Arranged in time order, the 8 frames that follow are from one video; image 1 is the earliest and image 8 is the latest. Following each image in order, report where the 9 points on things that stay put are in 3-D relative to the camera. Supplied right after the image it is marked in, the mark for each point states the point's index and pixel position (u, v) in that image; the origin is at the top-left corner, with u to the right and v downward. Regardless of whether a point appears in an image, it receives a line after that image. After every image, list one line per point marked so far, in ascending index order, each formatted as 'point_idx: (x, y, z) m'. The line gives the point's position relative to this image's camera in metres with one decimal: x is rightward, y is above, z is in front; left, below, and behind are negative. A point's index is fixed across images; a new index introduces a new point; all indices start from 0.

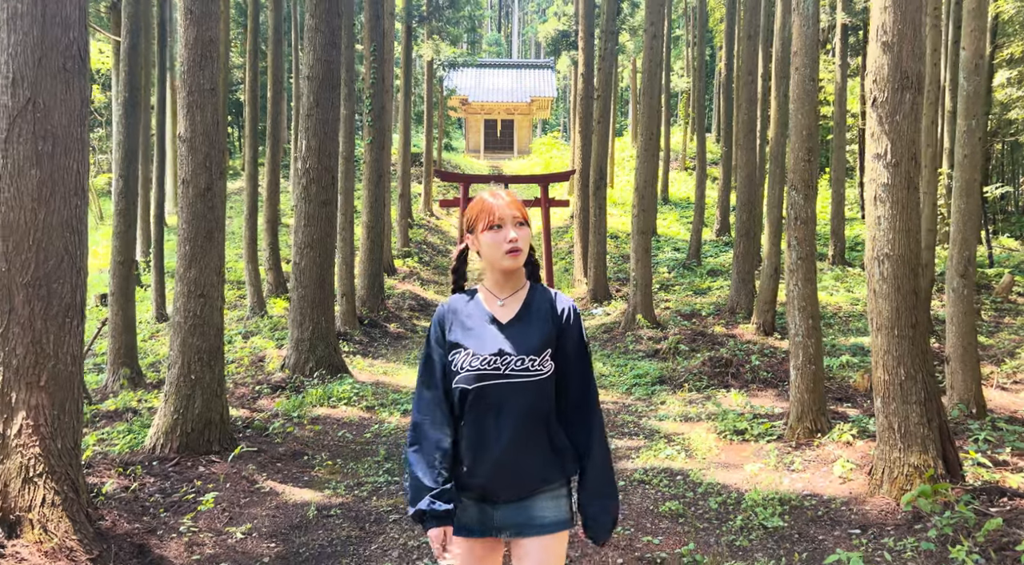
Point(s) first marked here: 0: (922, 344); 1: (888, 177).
0: (+2.8, -0.4, +6.7) m
1: (+2.6, +0.7, +6.6) m
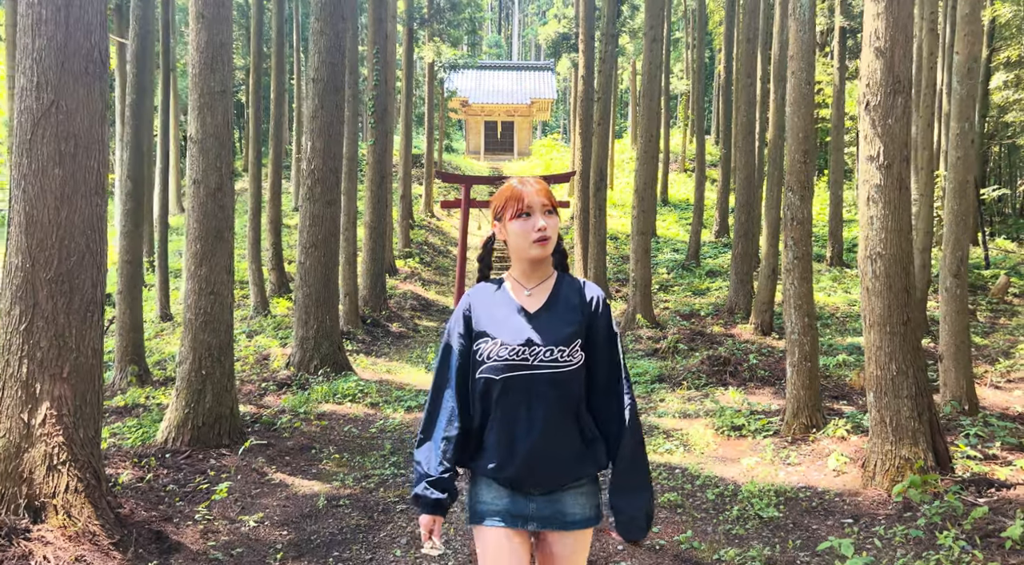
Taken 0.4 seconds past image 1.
0: (+2.9, -0.4, +6.9) m
1: (+2.6, +0.7, +6.8) m
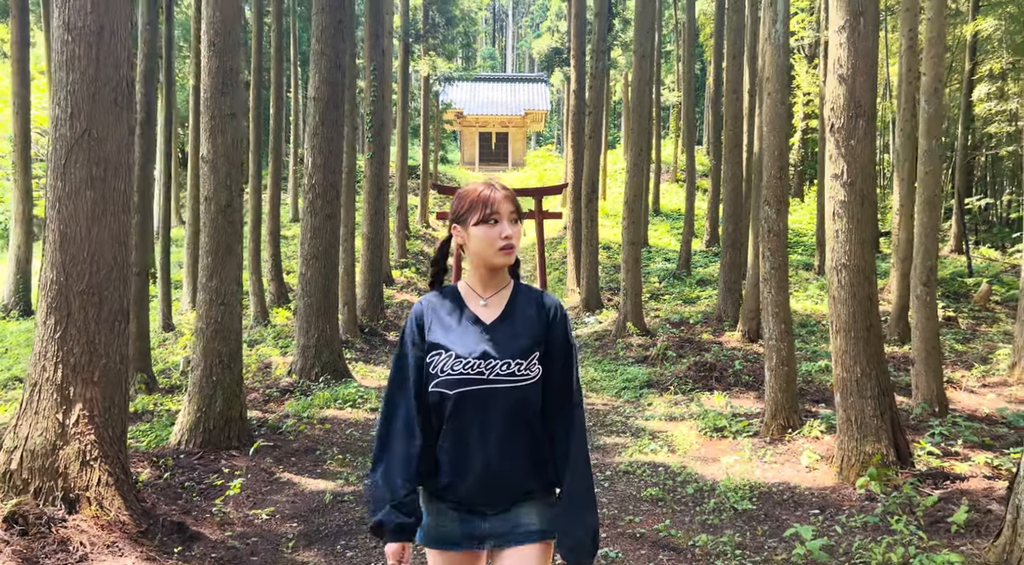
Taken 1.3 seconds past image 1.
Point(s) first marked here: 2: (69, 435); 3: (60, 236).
0: (+2.8, -0.5, +7.4) m
1: (+2.5, +0.7, +7.4) m
2: (-2.6, -0.9, +5.7) m
3: (-2.7, +0.3, +5.8) m
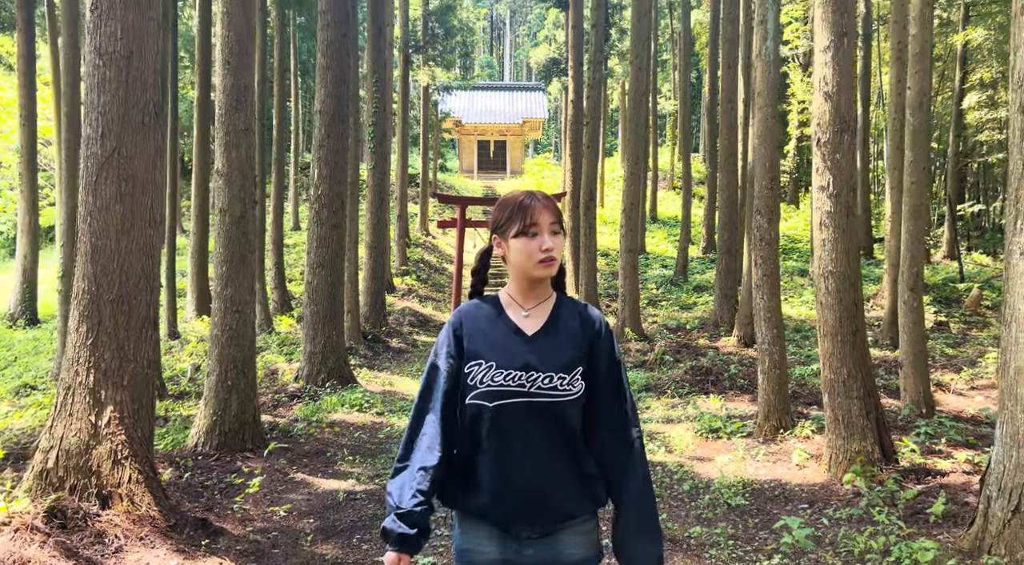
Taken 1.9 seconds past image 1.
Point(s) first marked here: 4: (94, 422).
0: (+2.8, -0.5, +7.8) m
1: (+2.6, +0.6, +7.8) m
2: (-2.6, -1.0, +6.1) m
3: (-2.7, +0.2, +6.1) m
4: (-2.6, -0.9, +6.1) m
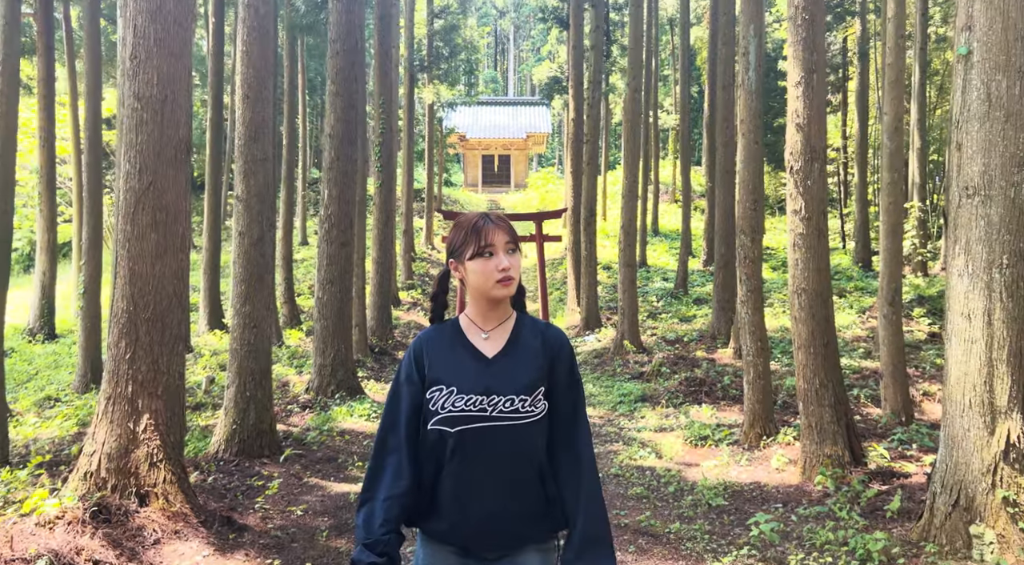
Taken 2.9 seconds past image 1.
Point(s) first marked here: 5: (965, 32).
0: (+2.8, -0.7, +8.5) m
1: (+2.5, +0.5, +8.4) m
2: (-2.6, -1.1, +6.7) m
3: (-2.7, +0.1, +6.8) m
4: (-2.7, -1.0, +6.7) m
5: (+2.8, +1.6, +6.0) m
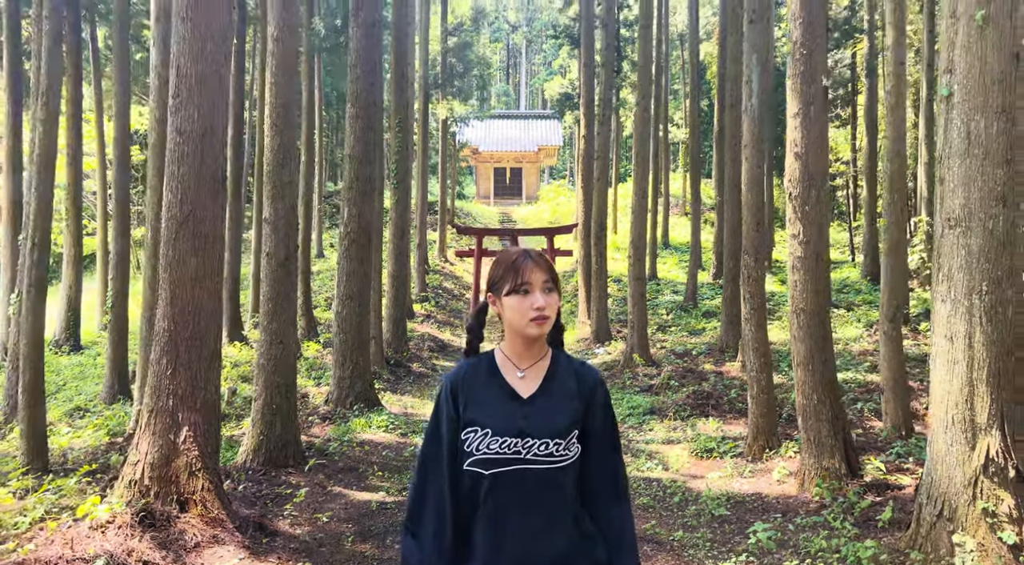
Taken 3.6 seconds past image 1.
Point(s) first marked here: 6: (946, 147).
0: (+2.9, -0.9, +8.9) m
1: (+2.7, +0.3, +8.9) m
2: (-2.5, -1.3, +7.3) m
3: (-2.6, -0.1, +7.3) m
4: (-2.6, -1.2, +7.3) m
5: (+2.9, +1.4, +6.5) m
6: (+2.9, +0.9, +6.5) m
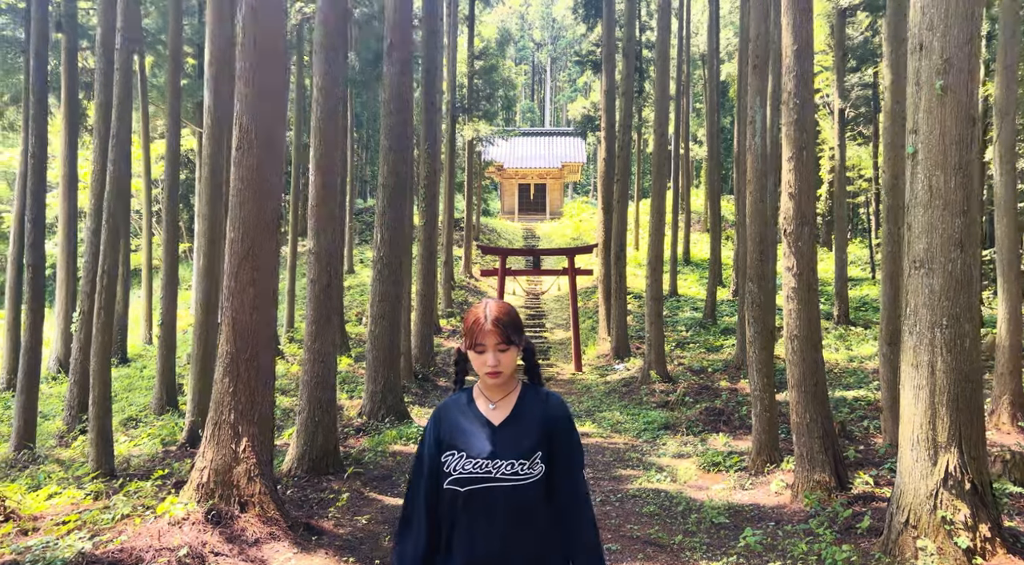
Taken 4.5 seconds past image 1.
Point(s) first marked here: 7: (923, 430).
0: (+3.1, -1.2, +9.8) m
1: (+2.9, 0.0, +9.8) m
2: (-2.3, -1.5, +8.3) m
3: (-2.4, -0.3, +8.4) m
4: (-2.4, -1.4, +8.3) m
5: (+3.1, +1.1, +7.4) m
6: (+3.1, +0.6, +7.4) m
7: (+3.1, -1.1, +7.3) m
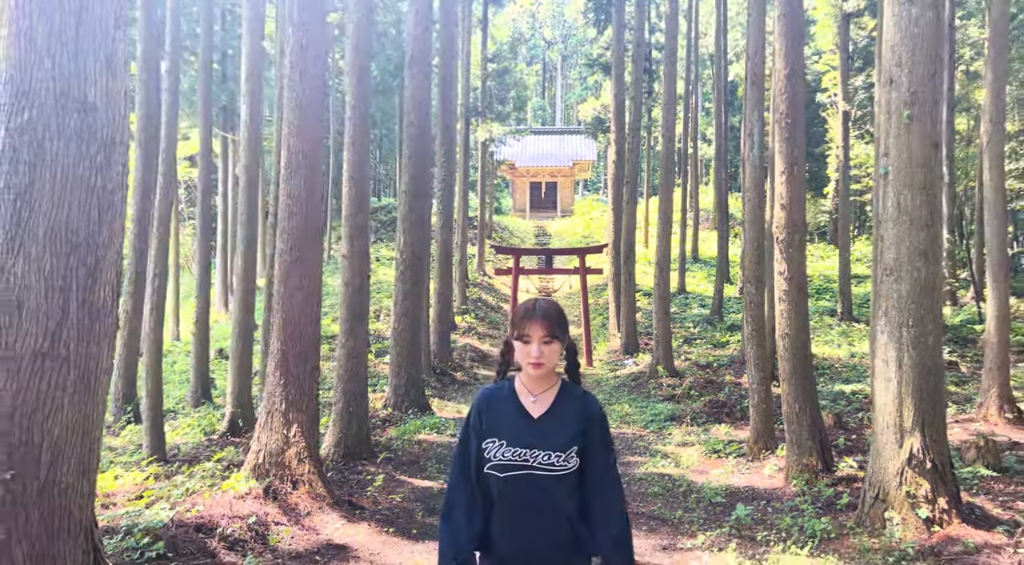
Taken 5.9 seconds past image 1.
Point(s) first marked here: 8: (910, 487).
0: (+3.3, -1.2, +10.8) m
1: (+3.1, 0.0, +10.8) m
2: (-2.2, -1.6, +9.4) m
3: (-2.3, -0.4, +9.5) m
4: (-2.2, -1.5, +9.4) m
5: (+3.3, +1.1, +8.4) m
6: (+3.2, +0.6, +8.4) m
7: (+3.3, -1.2, +8.3) m
8: (+3.4, -1.7, +8.1) m
